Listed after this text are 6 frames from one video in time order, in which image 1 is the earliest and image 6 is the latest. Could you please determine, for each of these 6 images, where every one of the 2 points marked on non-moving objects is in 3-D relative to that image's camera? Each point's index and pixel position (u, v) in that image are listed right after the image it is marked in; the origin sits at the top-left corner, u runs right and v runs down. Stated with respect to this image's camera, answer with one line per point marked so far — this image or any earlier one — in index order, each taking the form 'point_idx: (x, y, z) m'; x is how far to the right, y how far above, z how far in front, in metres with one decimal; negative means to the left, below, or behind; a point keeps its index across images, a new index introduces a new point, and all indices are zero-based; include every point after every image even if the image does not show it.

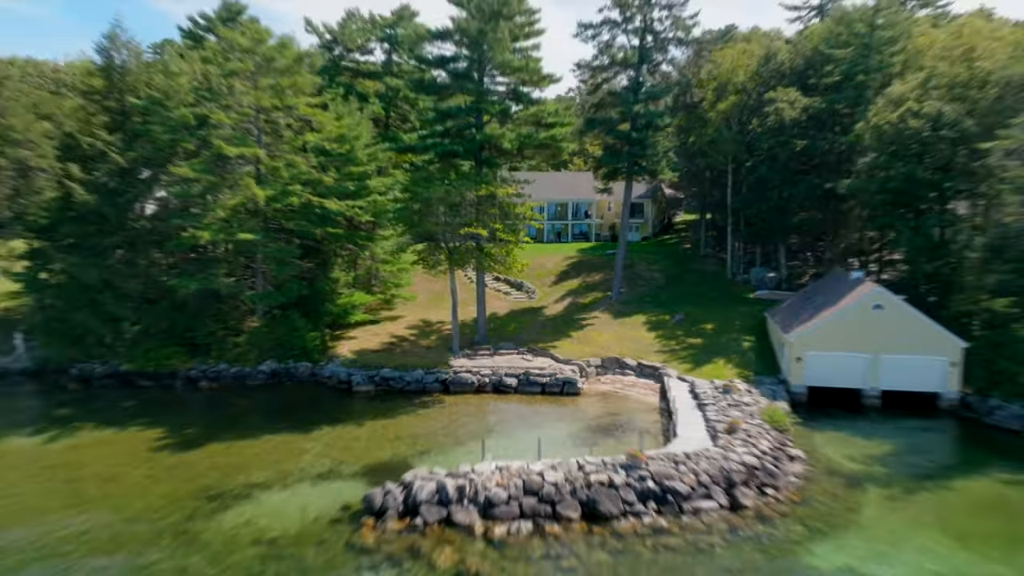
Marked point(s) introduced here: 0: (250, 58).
0: (-6.0, +5.1, +17.4) m
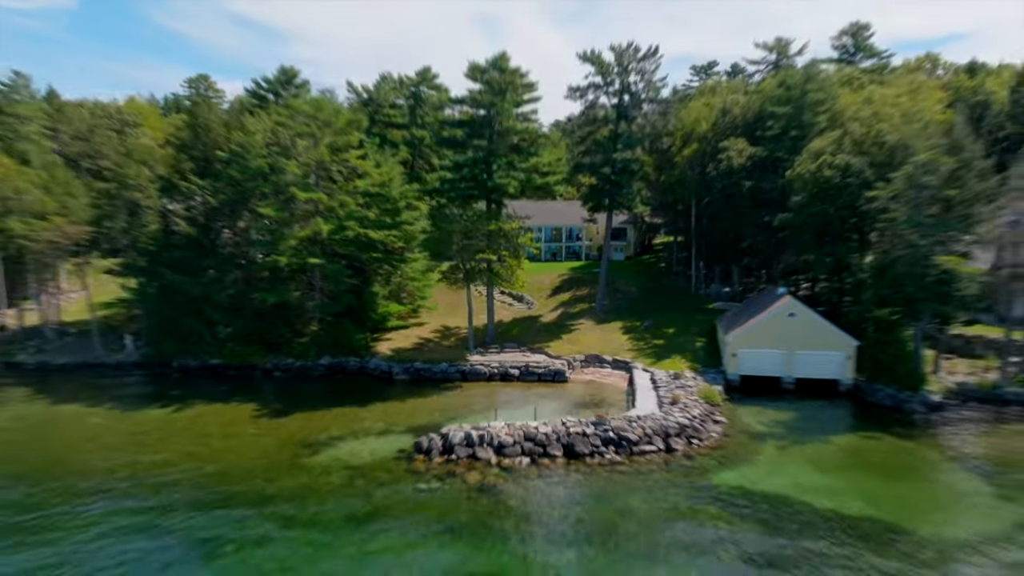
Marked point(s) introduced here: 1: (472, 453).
0: (-5.9, +4.7, +22.2) m
1: (-0.8, -3.3, +14.4) m
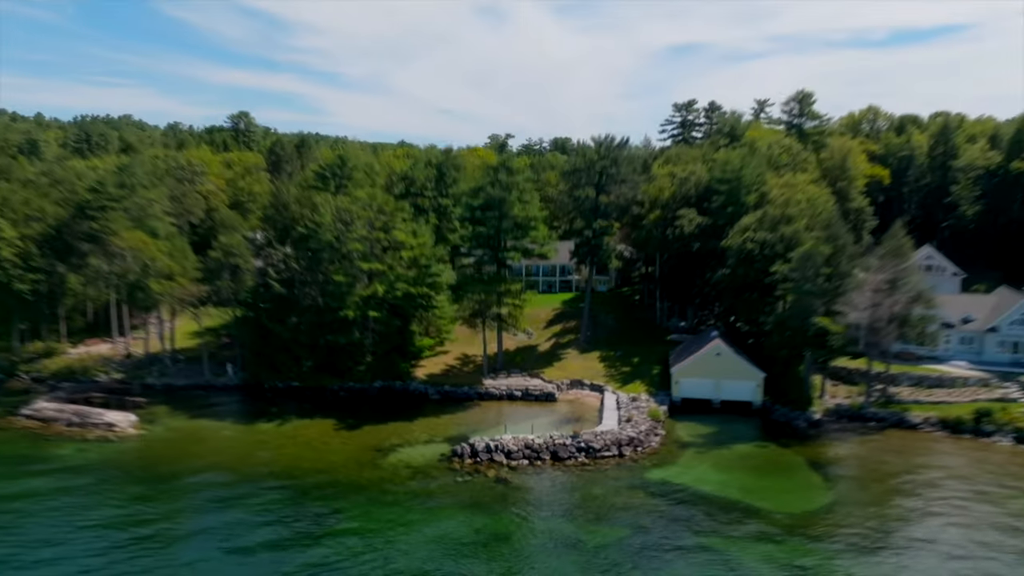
0: (-5.7, +3.1, +29.4) m
1: (-0.6, -5.1, +21.9) m
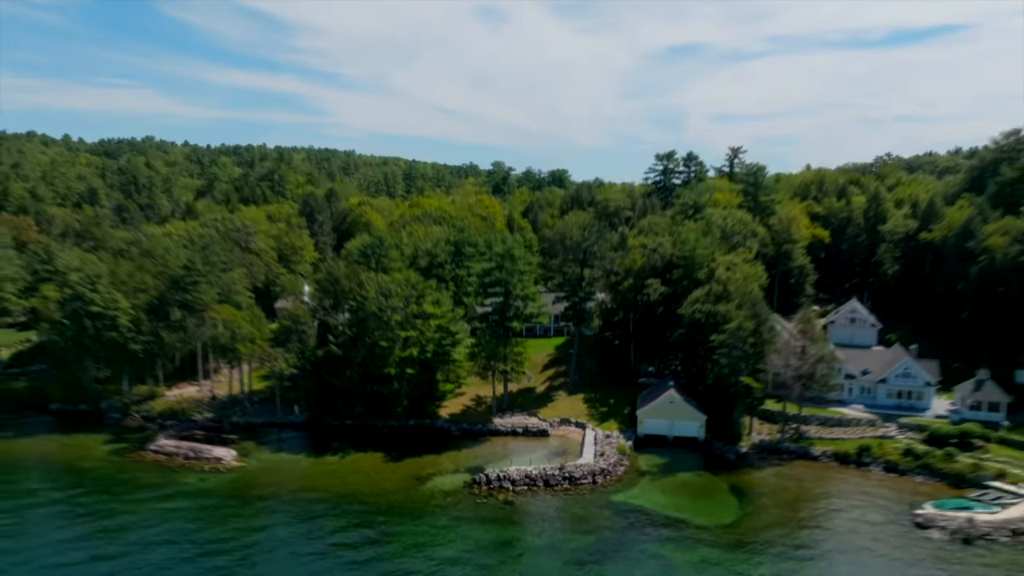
0: (-5.5, 0.0, +37.9) m
1: (-0.5, -8.2, +30.3) m
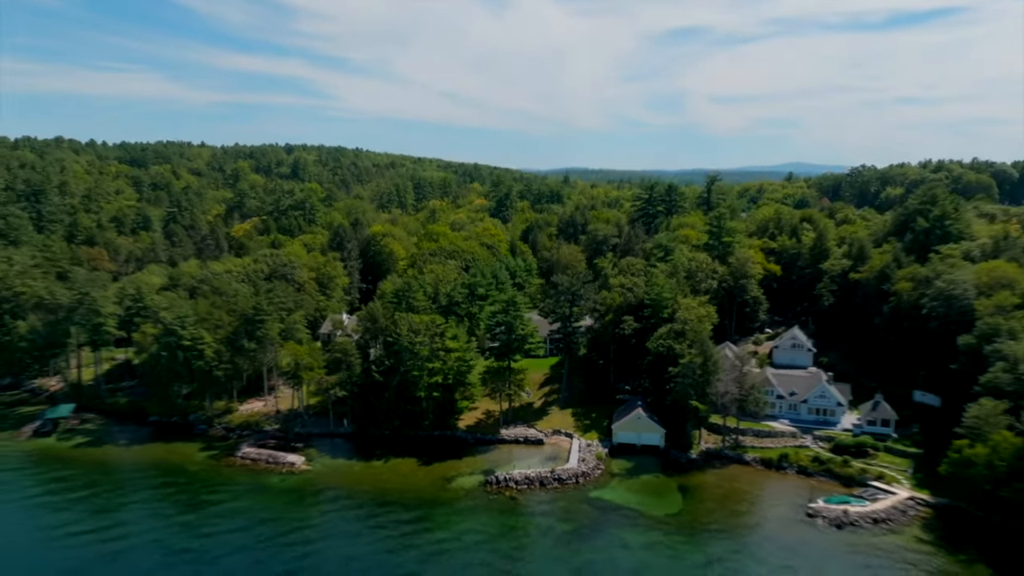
0: (-5.4, -2.5, +47.9) m
1: (-0.3, -10.9, +40.5) m
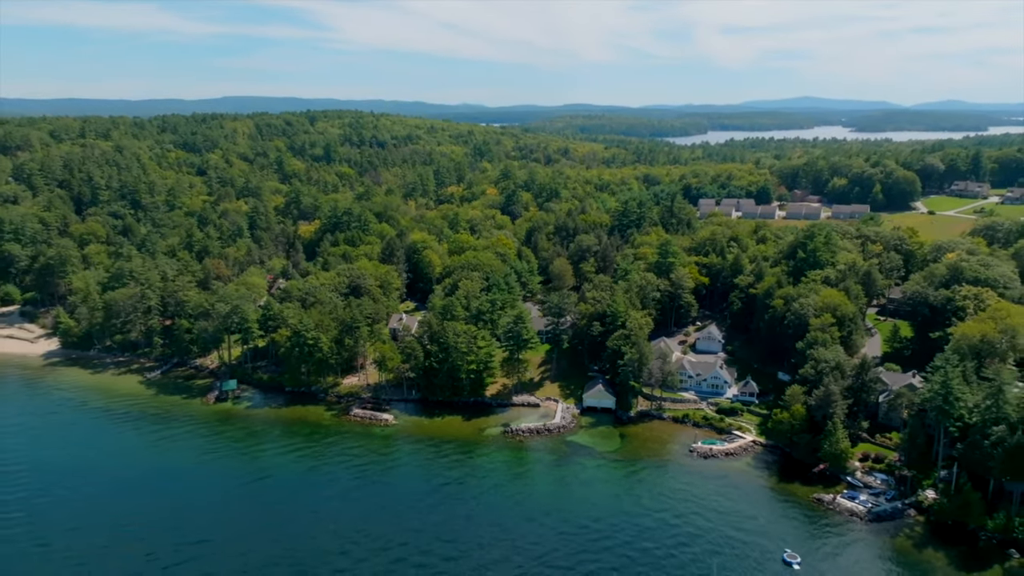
0: (-4.6, -4.4, +74.2) m
1: (+0.5, -13.4, +67.6) m
